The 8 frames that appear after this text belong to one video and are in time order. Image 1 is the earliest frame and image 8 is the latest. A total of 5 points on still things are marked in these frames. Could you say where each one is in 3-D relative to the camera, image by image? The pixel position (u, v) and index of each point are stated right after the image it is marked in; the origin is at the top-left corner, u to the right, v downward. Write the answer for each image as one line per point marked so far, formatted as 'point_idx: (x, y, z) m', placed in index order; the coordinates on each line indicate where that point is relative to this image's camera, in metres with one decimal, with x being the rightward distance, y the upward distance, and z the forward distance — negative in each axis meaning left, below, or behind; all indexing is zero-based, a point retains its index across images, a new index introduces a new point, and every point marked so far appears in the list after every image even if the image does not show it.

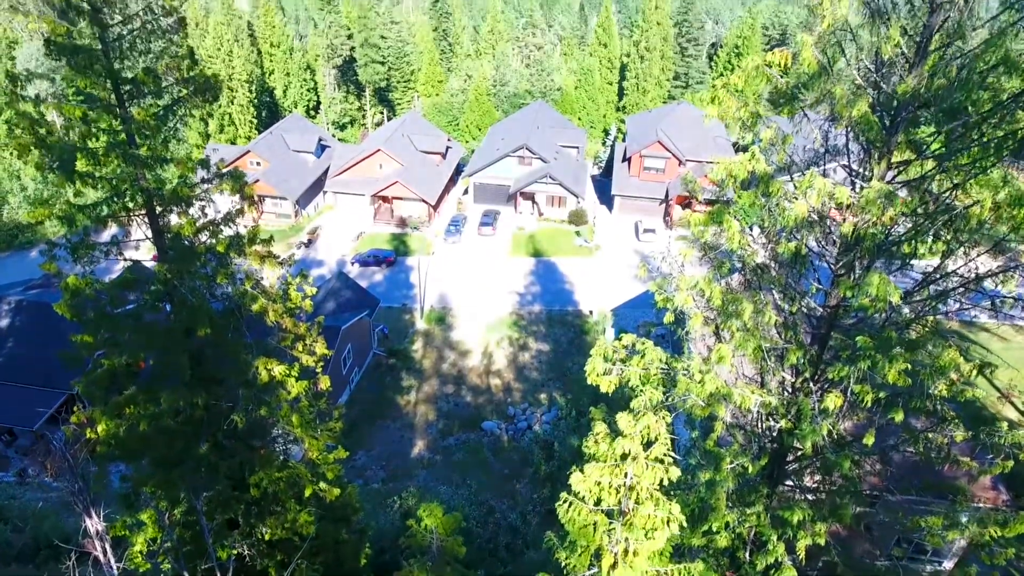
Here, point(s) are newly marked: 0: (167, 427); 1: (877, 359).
0: (-5.9, -2.4, +10.3) m
1: (+4.4, -0.9, +7.3) m
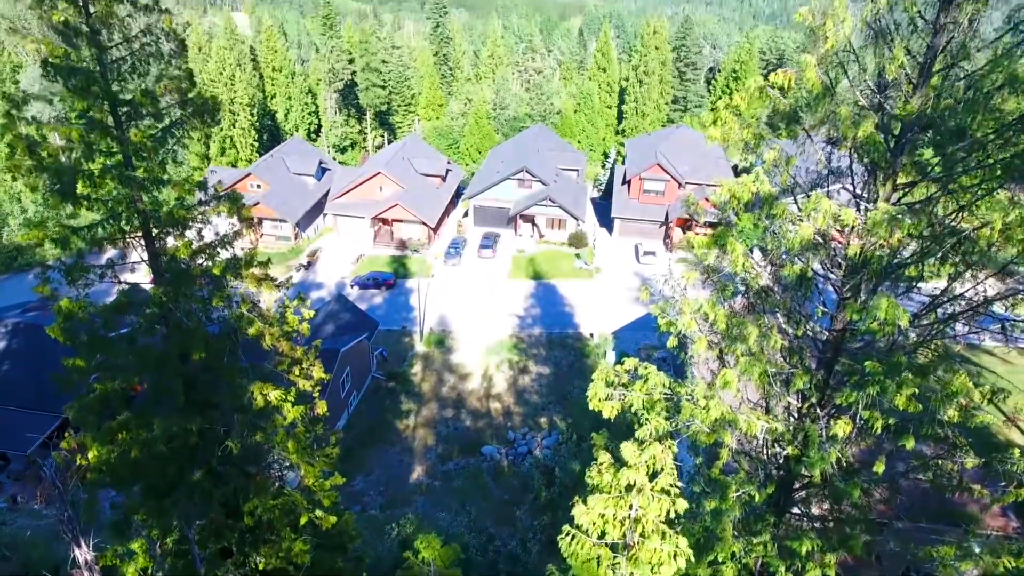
0: (-5.9, -2.8, +10.1) m
1: (+4.4, -1.1, +7.1) m
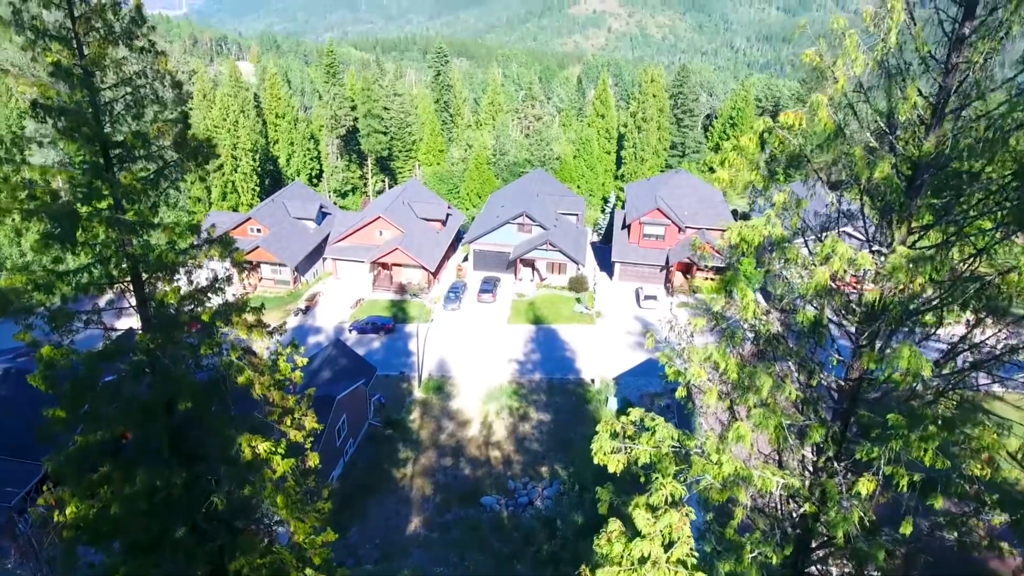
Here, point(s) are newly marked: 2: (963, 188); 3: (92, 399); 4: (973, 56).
0: (-5.9, -3.5, +9.5) m
1: (+4.5, -1.7, +6.7) m
2: (+4.8, +1.1, +6.4) m
3: (-6.6, -1.7, +9.3) m
4: (+4.8, +2.4, +6.2) m
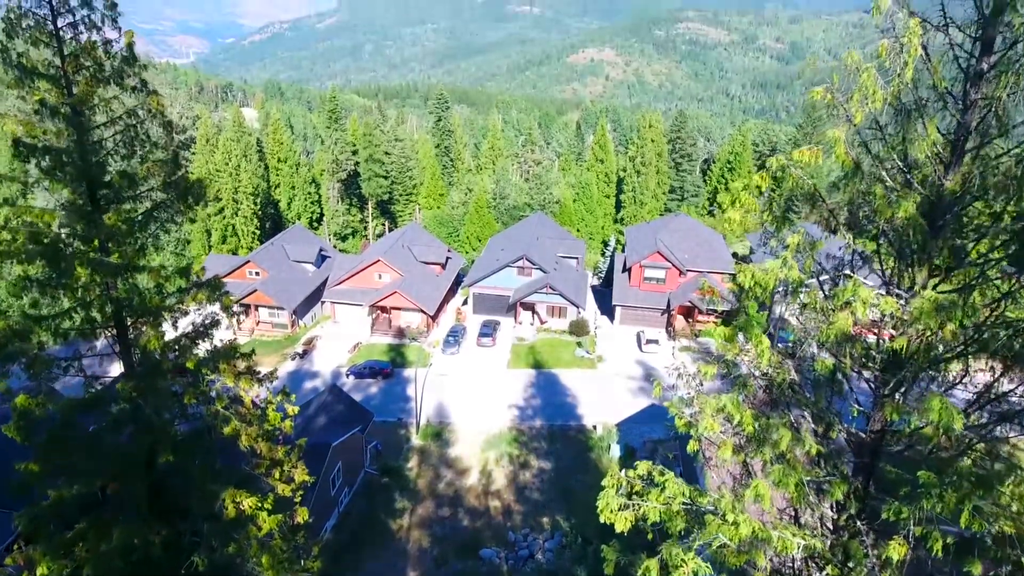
0: (-5.9, -4.2, +8.9) m
1: (+4.5, -2.2, +6.2) m
2: (+4.8, +0.6, +6.1) m
3: (-6.5, -2.4, +8.8) m
4: (+4.8, +2.0, +6.0) m
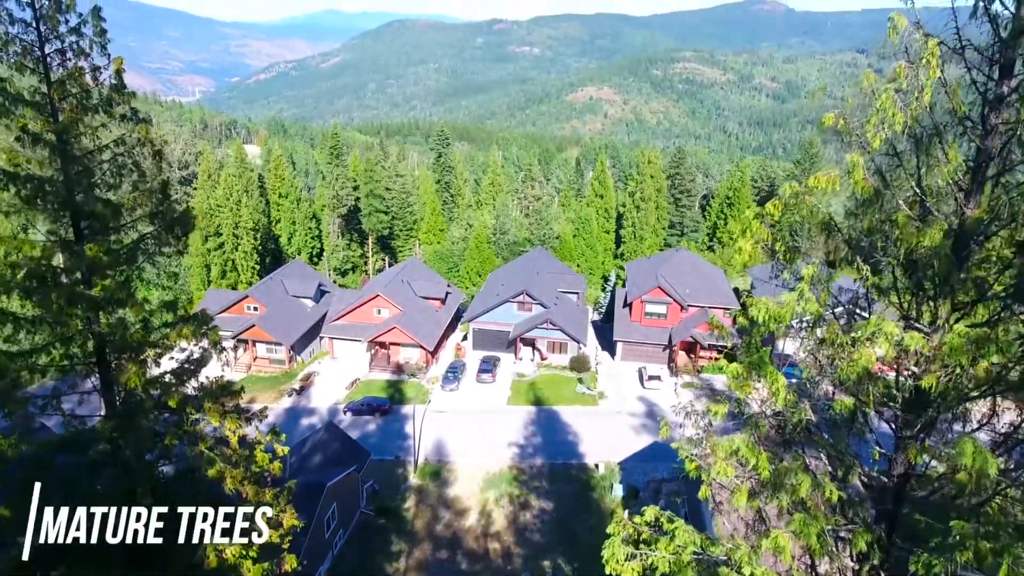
0: (-5.9, -4.7, +8.3) m
1: (+4.5, -2.5, +5.7) m
2: (+4.8, +0.3, +5.8) m
3: (-6.6, -2.9, +8.3) m
4: (+4.8, +1.6, +5.8) m
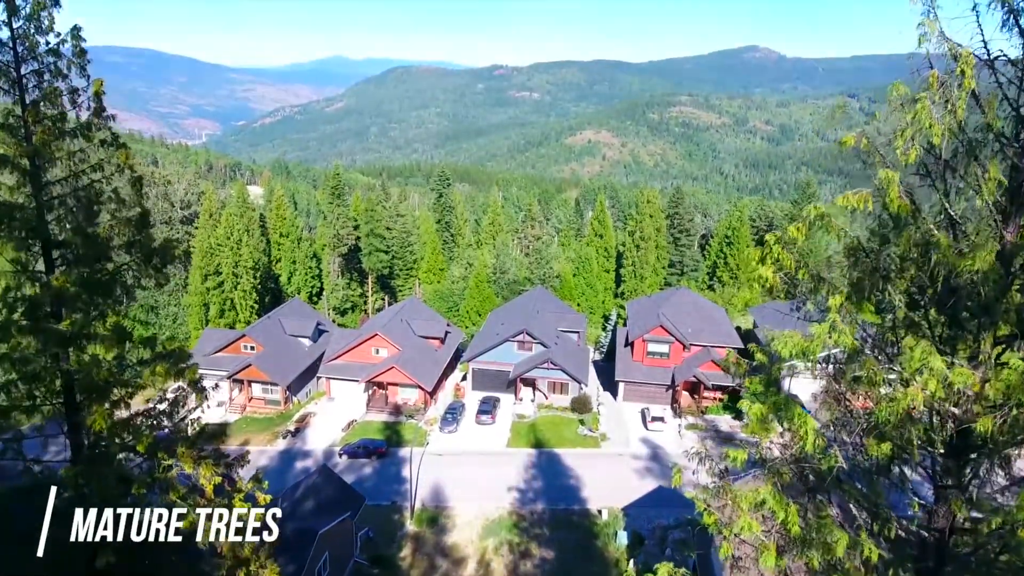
0: (-5.9, -5.2, +7.7) m
1: (+4.5, -2.9, +5.3) m
2: (+4.8, -0.1, +5.6) m
3: (-6.5, -3.4, +7.8) m
4: (+4.8, +1.3, +5.6) m
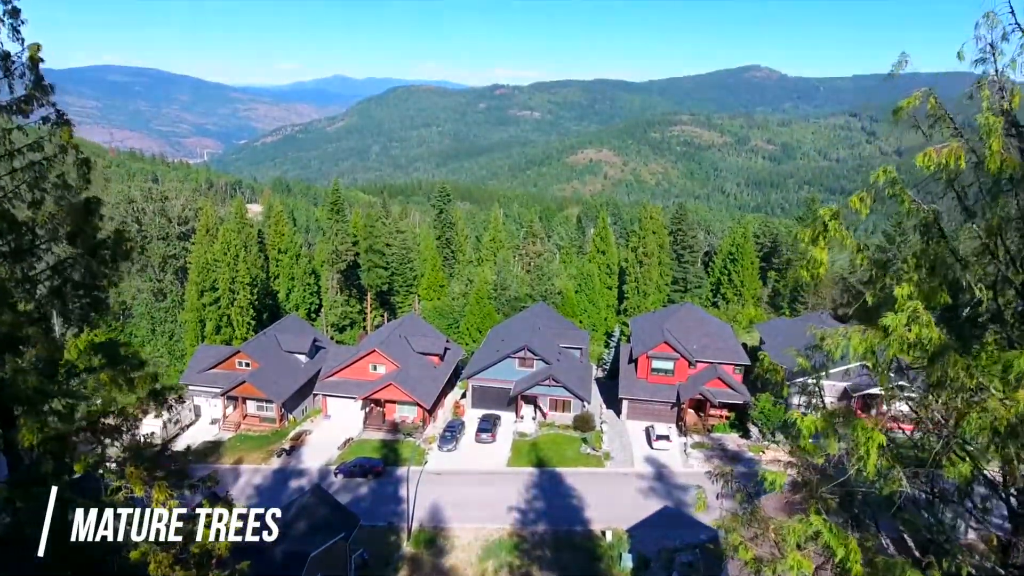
0: (-5.9, -5.2, +6.9) m
1: (+4.4, -2.7, +4.6) m
2: (+4.8, 0.0, +4.9) m
3: (-6.6, -3.4, +7.1) m
4: (+4.8, +1.4, +5.0) m
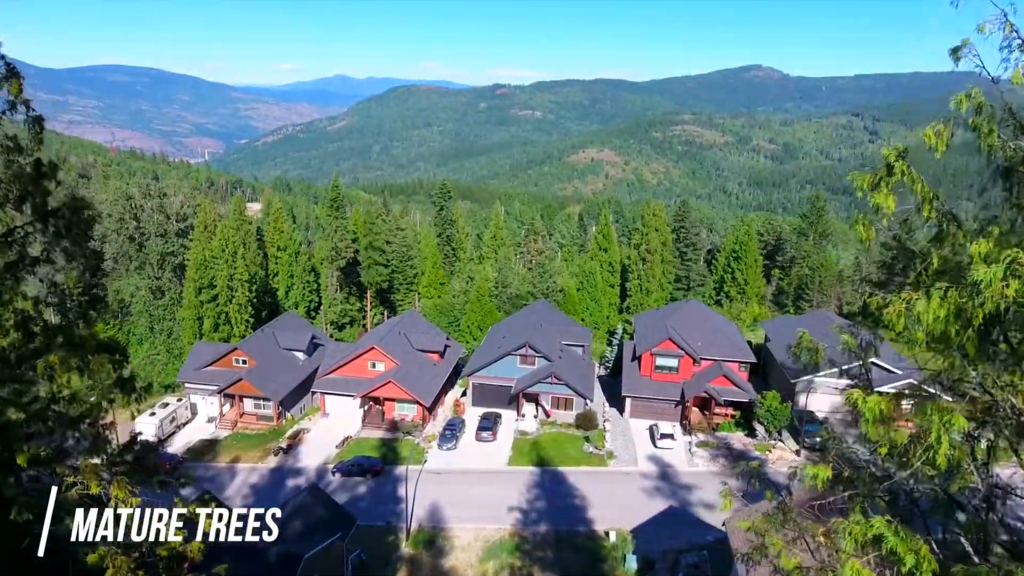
0: (-5.9, -4.9, +6.4) m
1: (+4.5, -2.5, +4.0) m
2: (+4.9, +0.3, +4.4) m
3: (-6.5, -3.1, +6.6) m
4: (+4.8, +1.6, +4.5) m
